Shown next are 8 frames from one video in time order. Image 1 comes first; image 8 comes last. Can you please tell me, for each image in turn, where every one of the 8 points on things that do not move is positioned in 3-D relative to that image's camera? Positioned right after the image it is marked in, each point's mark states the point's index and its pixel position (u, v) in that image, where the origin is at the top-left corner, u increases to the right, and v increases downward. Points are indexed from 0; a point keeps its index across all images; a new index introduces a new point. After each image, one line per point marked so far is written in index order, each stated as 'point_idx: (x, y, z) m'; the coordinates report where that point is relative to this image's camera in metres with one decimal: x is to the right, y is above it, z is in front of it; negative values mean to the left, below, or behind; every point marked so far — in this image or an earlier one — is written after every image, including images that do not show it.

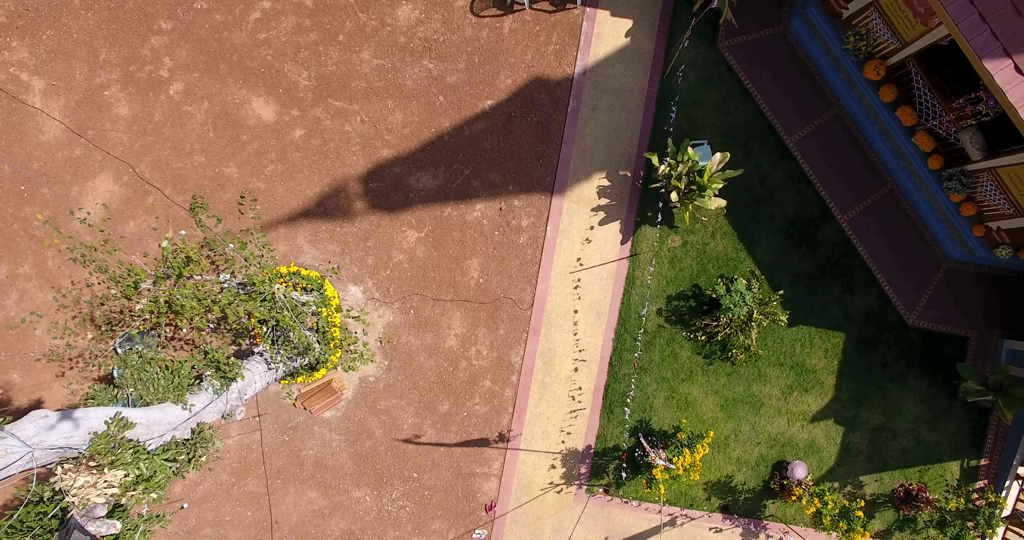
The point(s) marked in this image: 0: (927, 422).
0: (+8.5, -3.1, +9.6) m
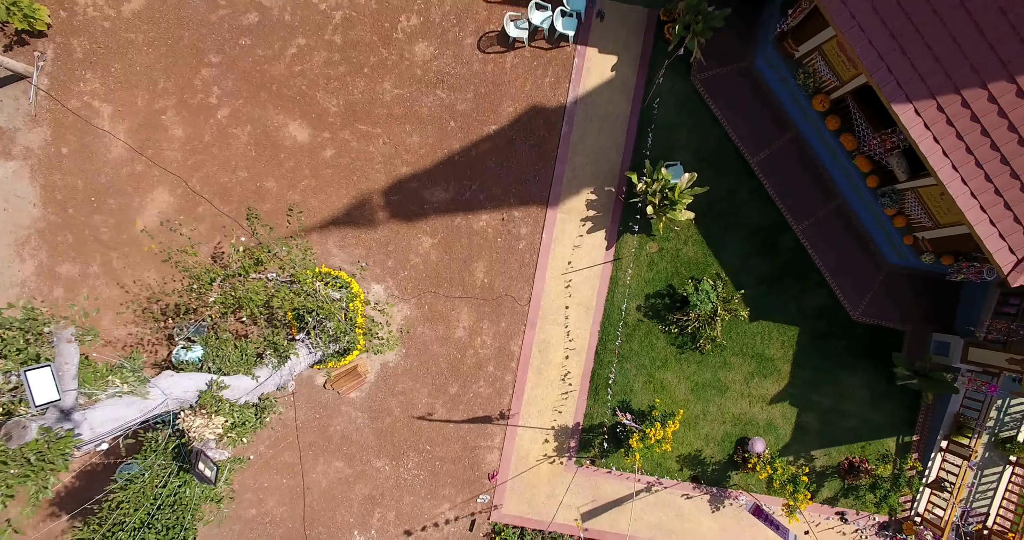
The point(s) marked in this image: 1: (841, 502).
0: (+8.4, -3.2, +11.1) m
1: (+7.9, -5.6, +11.3) m
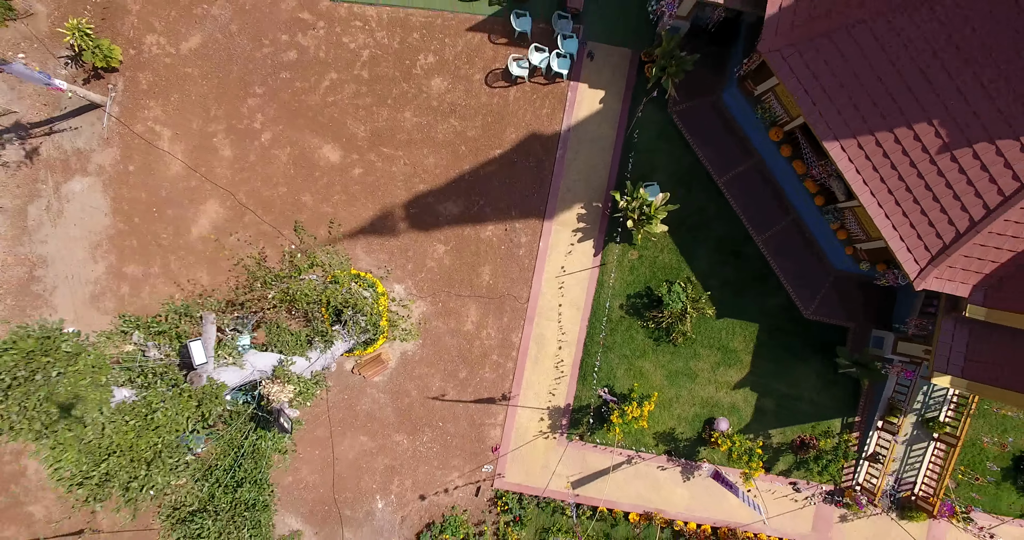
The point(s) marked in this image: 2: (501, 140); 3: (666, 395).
0: (+8.5, -3.3, +13.0) m
1: (+7.9, -5.7, +13.1) m
2: (-0.3, +3.7, +13.3) m
3: (+4.3, -3.4, +13.0) m
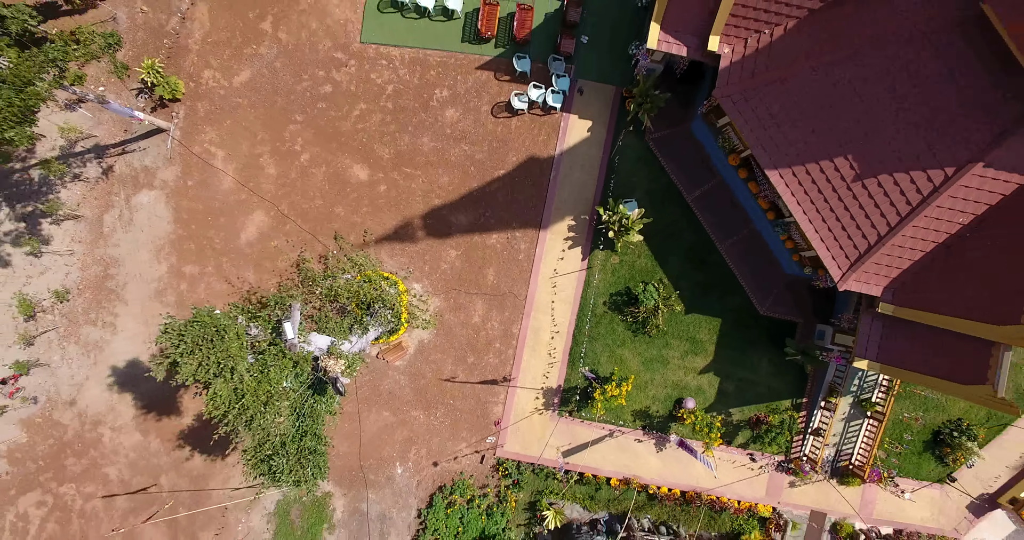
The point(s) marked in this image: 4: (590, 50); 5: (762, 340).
0: (+8.5, -3.4, +15.4) m
1: (+7.9, -5.8, +15.5) m
2: (-0.3, +3.6, +15.7) m
3: (+4.3, -3.5, +15.4) m
4: (+2.6, +7.2, +15.5) m
5: (+8.2, -2.3, +15.3) m
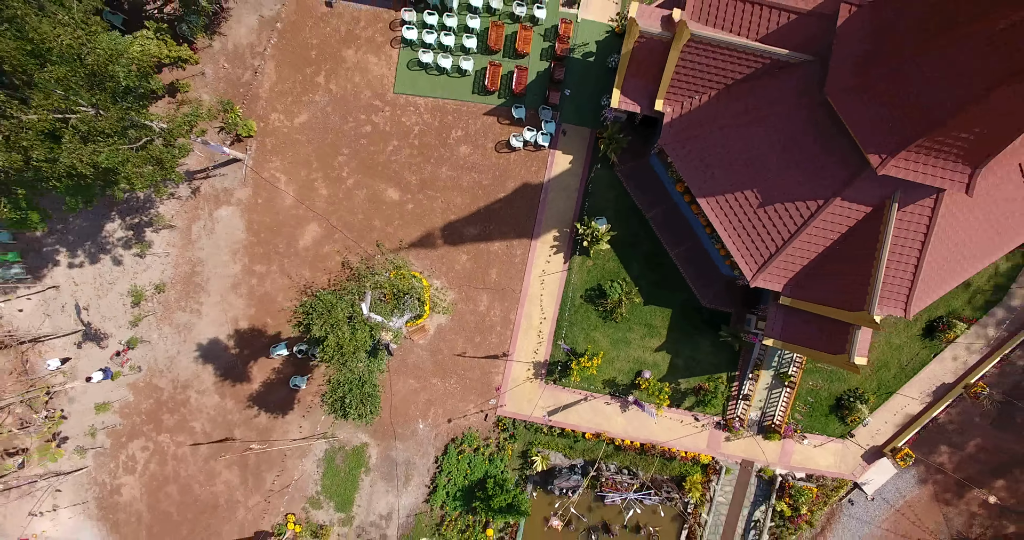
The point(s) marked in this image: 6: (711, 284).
0: (+8.3, -3.5, +19.9) m
1: (+7.8, -5.9, +20.0) m
2: (-0.3, +3.6, +20.2) m
3: (+4.1, -3.6, +19.9) m
4: (+2.5, +7.2, +20.0) m
5: (+8.1, -2.3, +19.8) m
6: (+8.3, -0.6, +19.7) m
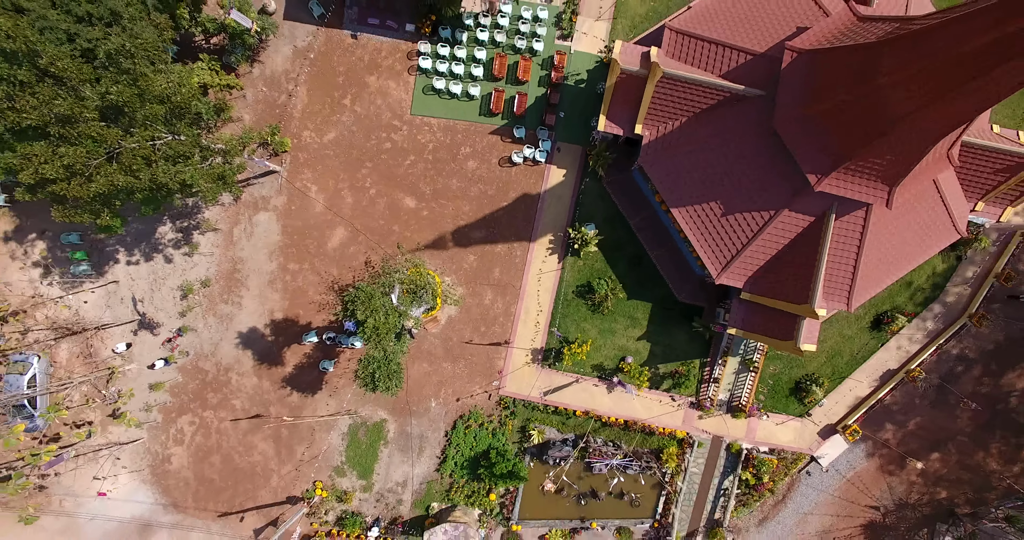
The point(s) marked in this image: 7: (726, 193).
0: (+8.4, -3.5, +22.8) m
1: (+7.8, -5.9, +23.0) m
2: (-0.2, +3.6, +23.2) m
3: (+4.2, -3.5, +22.8) m
4: (+2.6, +7.2, +23.0) m
5: (+8.1, -2.3, +22.8) m
6: (+8.4, -0.6, +22.7) m
7: (+8.6, +3.1, +19.0) m
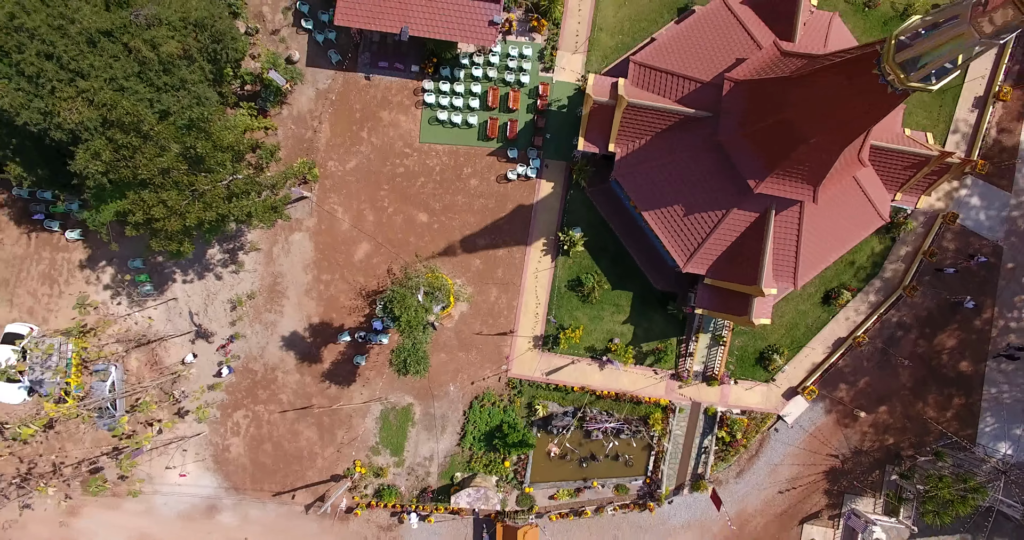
0: (+8.6, -3.0, +26.8) m
1: (+8.1, -5.4, +26.9) m
2: (-0.4, +3.6, +27.1) m
3: (+4.4, -3.3, +26.8) m
4: (+2.3, +7.4, +26.9) m
5: (+8.3, -1.9, +26.7) m
6: (+8.4, -0.1, +26.6) m
7: (+8.5, +3.6, +22.9) m
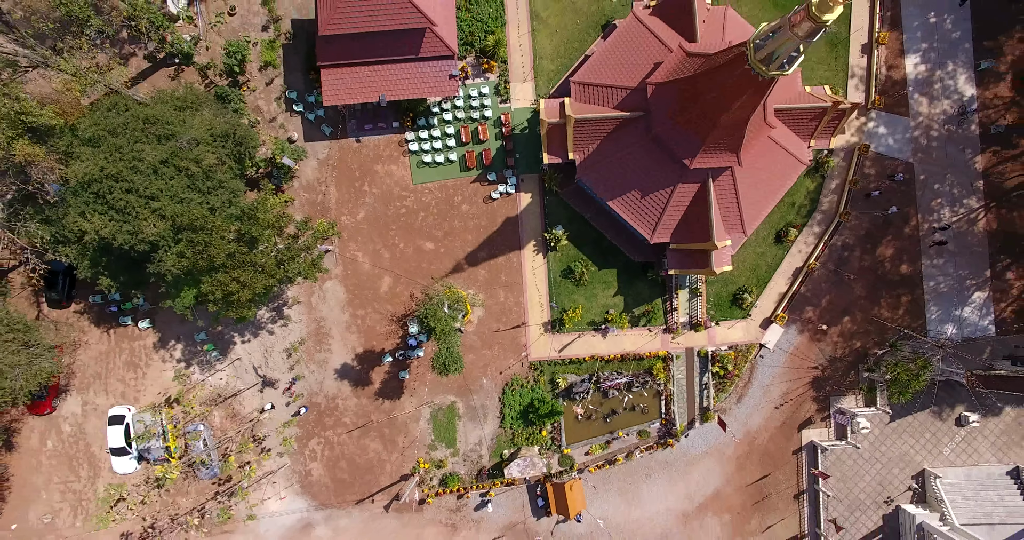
0: (+9.1, -1.3, +31.6) m
1: (+9.2, -3.7, +31.7) m
2: (-1.1, +3.3, +32.0) m
3: (+5.1, -2.4, +31.7) m
4: (+0.6, +7.5, +31.9) m
5: (+8.5, -0.2, +31.6) m
6: (+8.3, +1.5, +31.5) m
7: (+7.5, +5.2, +27.8) m
